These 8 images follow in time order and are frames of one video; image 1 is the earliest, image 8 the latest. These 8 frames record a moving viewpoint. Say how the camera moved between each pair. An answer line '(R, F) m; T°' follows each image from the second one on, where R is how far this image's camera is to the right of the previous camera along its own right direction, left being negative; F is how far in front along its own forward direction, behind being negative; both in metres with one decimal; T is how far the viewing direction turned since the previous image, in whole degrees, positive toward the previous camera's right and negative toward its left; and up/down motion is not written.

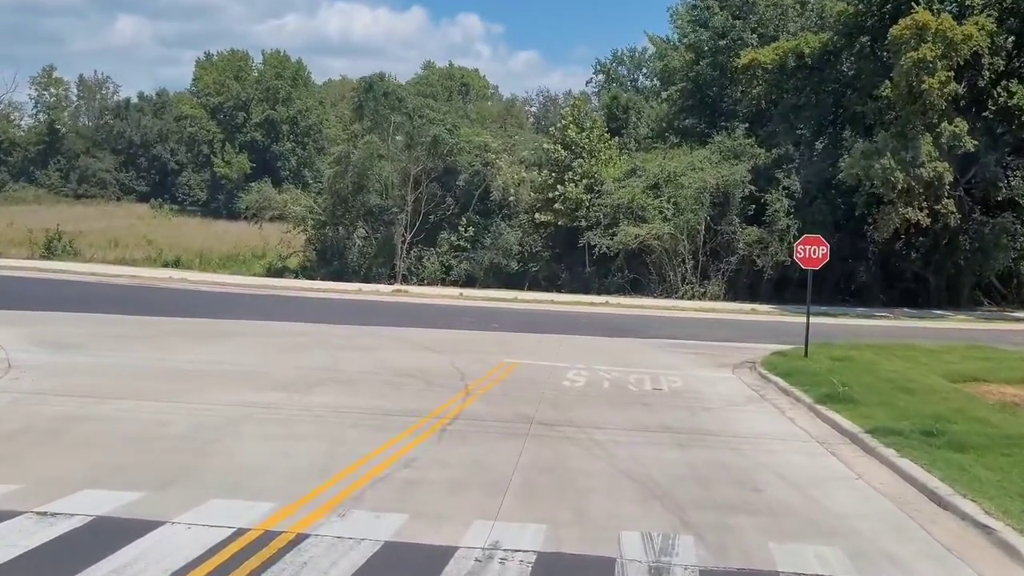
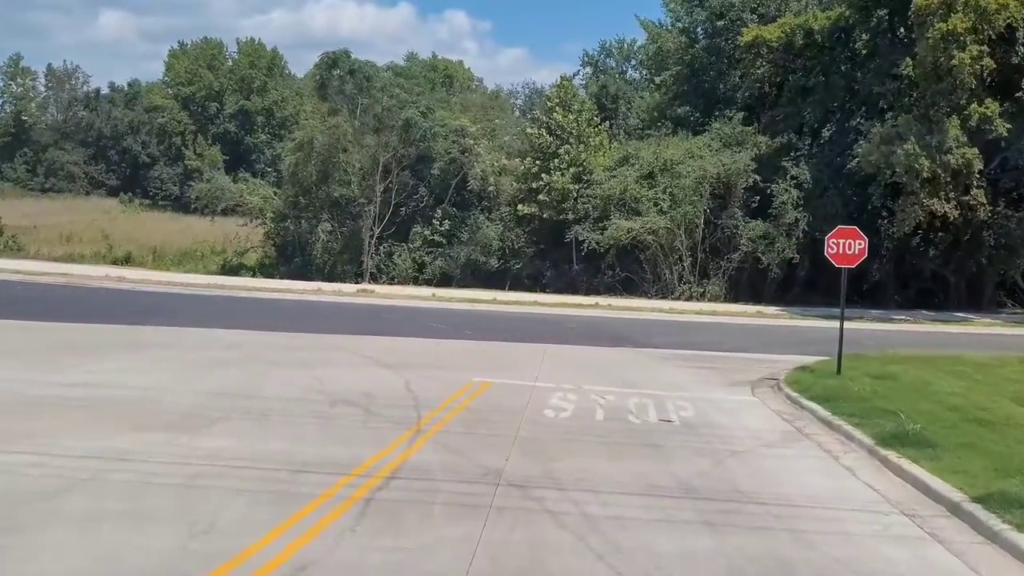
(+0.2, +3.0) m; +1°
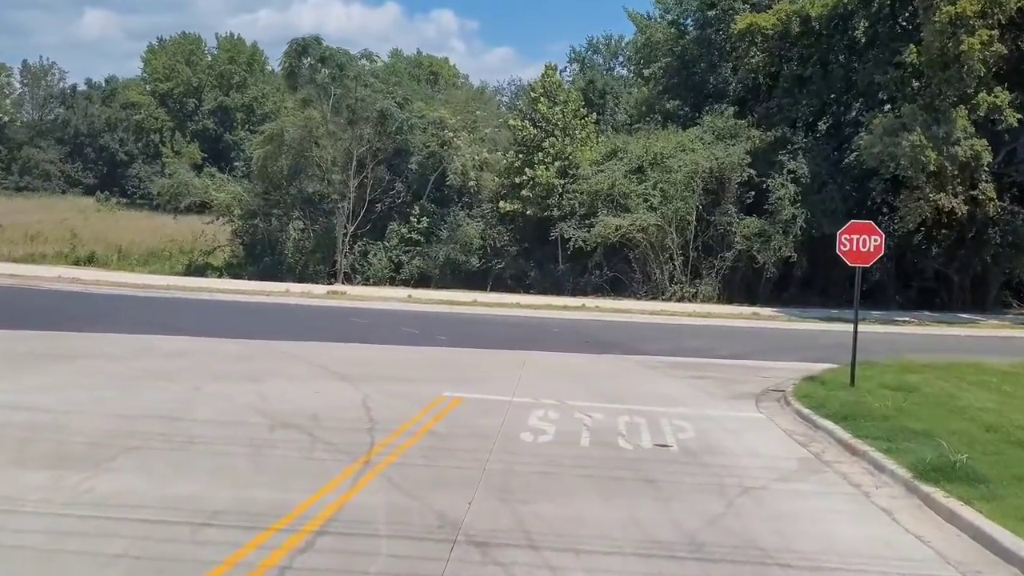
(+0.2, +1.6) m; +1°
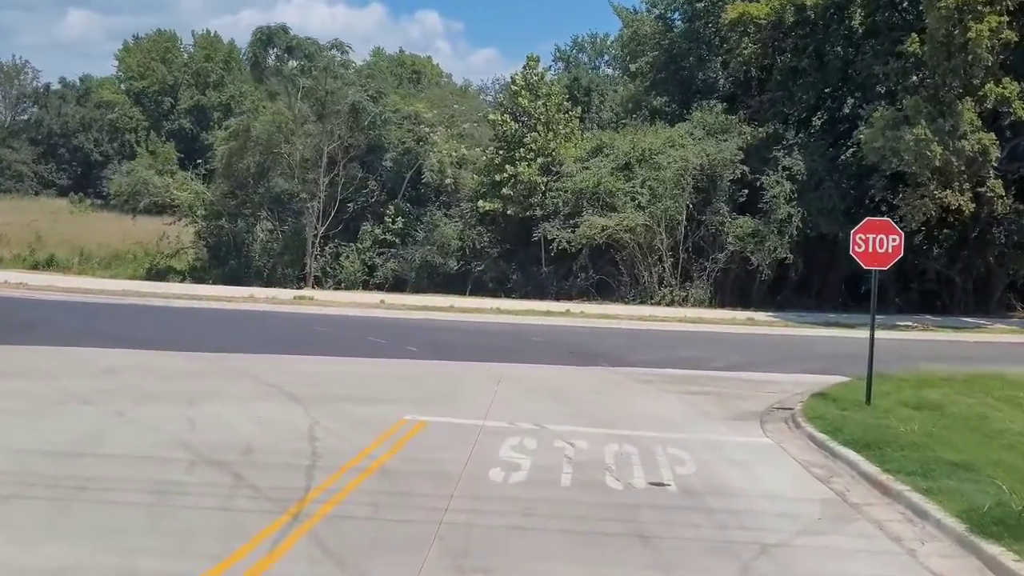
(+0.1, +1.5) m; +1°
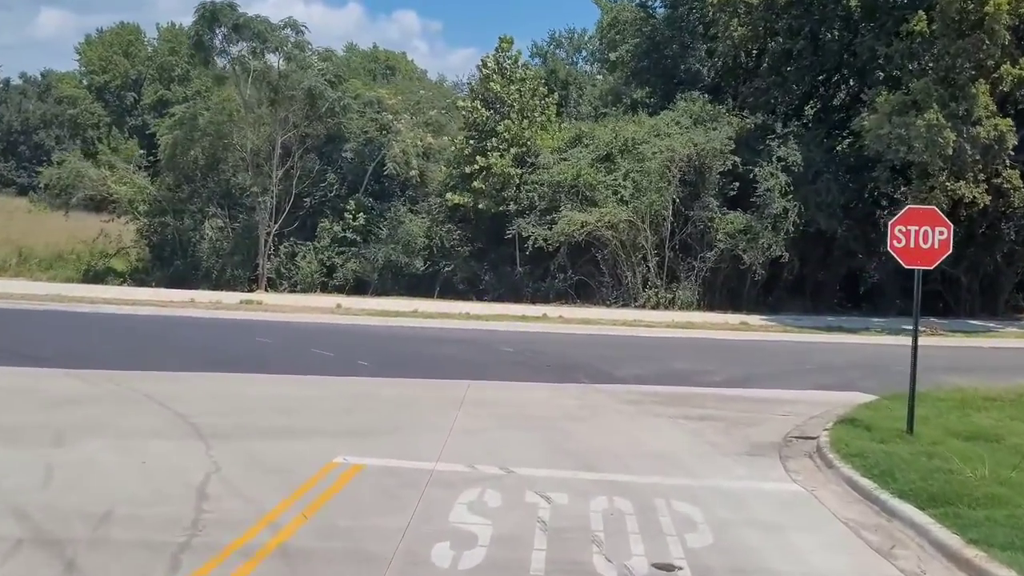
(+0.2, +2.2) m; +1°
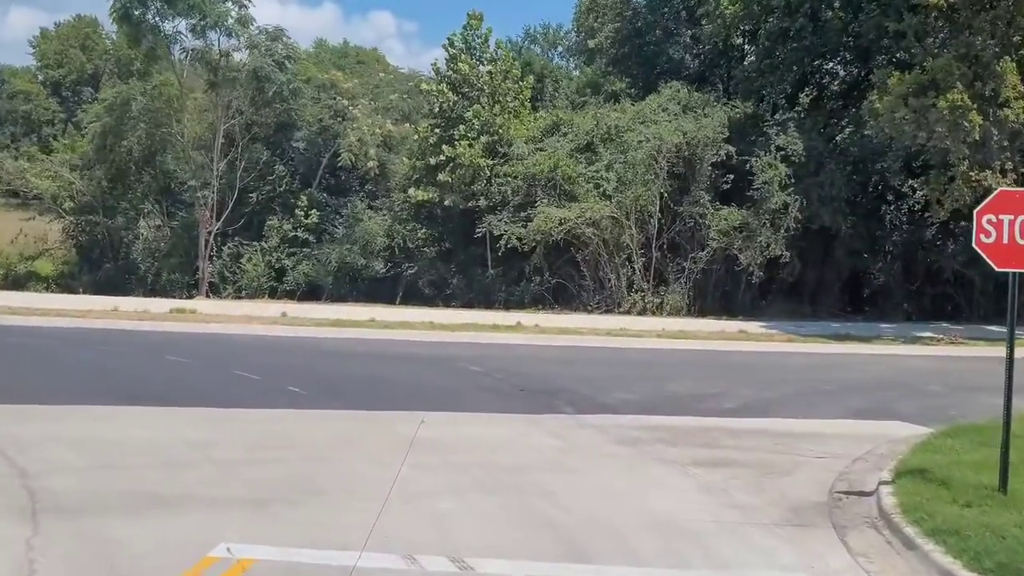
(+0.1, +2.4) m; +1°
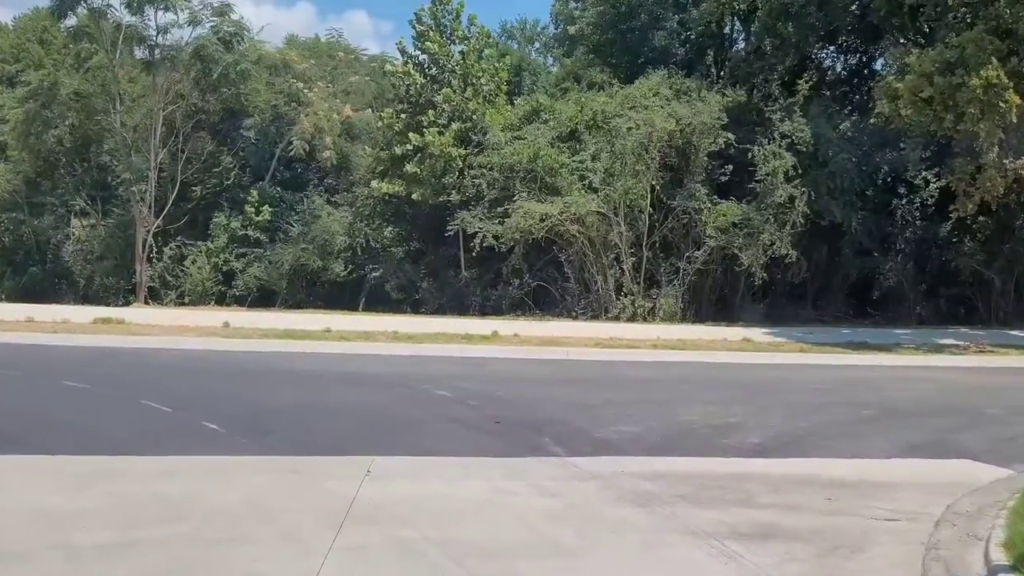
(0.0, +2.2) m; +1°
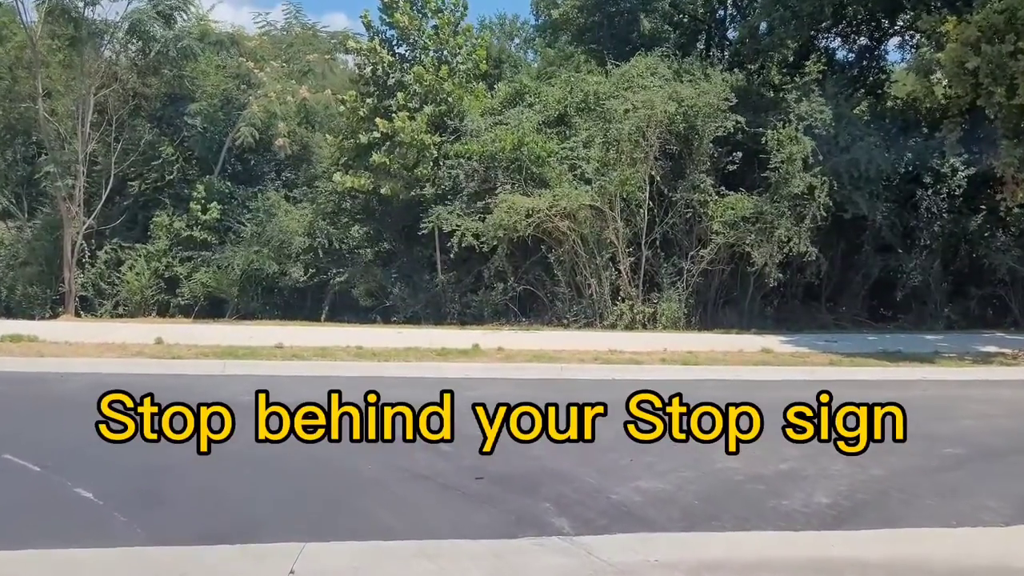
(0.0, +2.3) m; +1°
